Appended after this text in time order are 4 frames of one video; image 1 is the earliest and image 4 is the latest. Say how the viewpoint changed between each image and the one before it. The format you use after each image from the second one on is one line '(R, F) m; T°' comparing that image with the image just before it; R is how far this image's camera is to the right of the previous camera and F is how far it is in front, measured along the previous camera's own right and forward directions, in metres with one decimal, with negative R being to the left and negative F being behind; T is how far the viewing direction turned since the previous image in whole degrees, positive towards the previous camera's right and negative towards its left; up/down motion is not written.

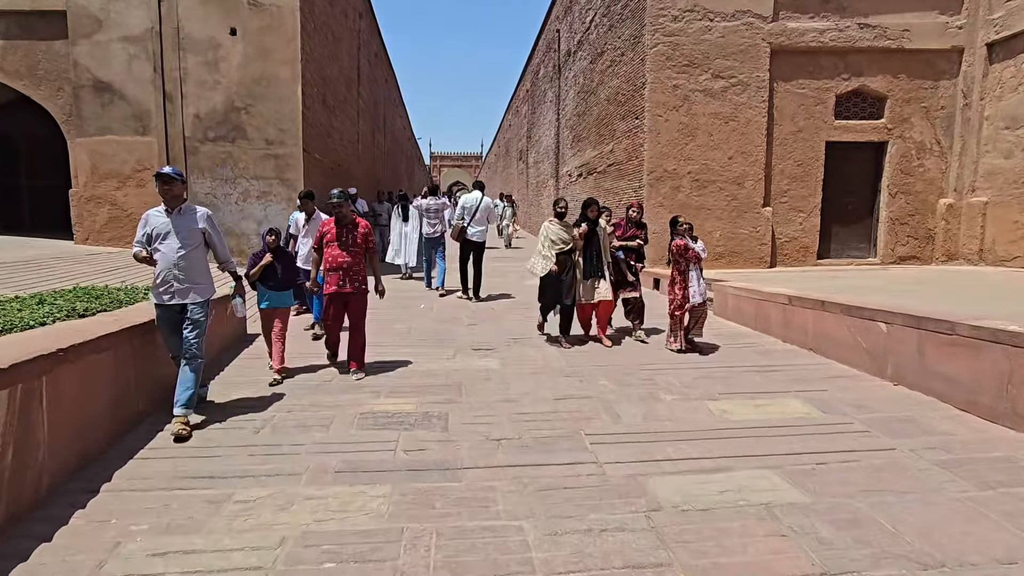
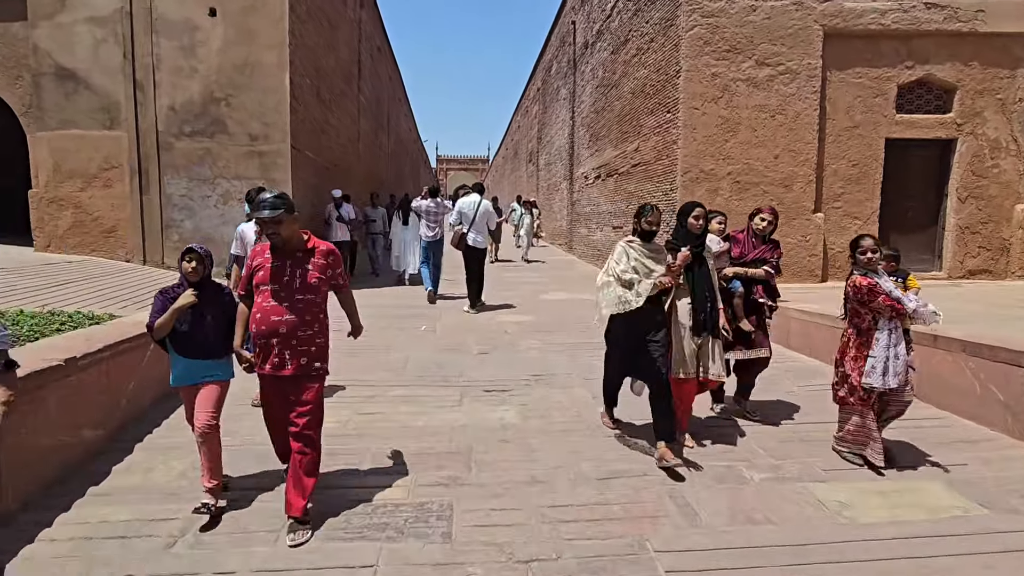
(-0.1, +1.0) m; -1°
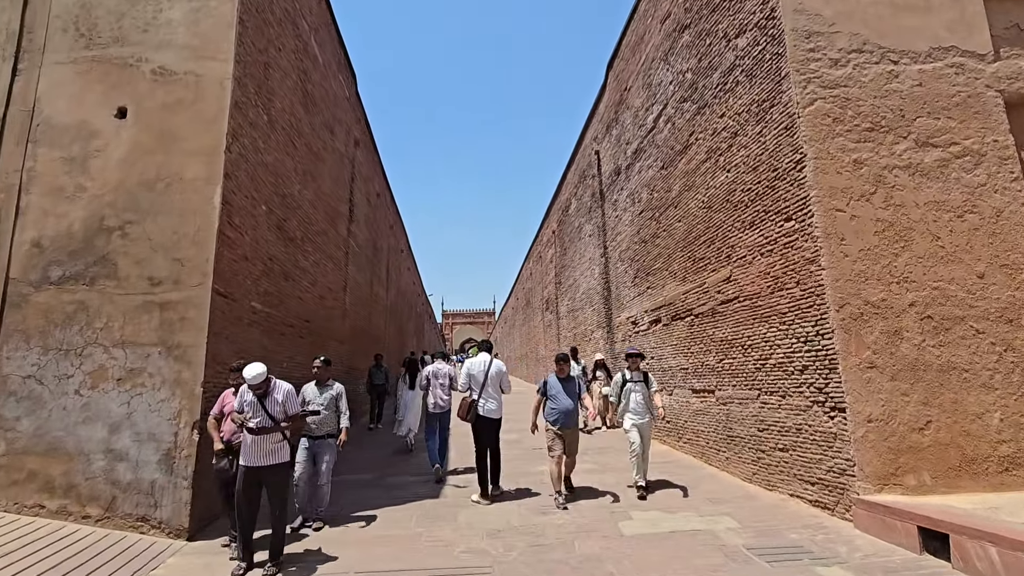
(-0.4, +2.8) m; 0°
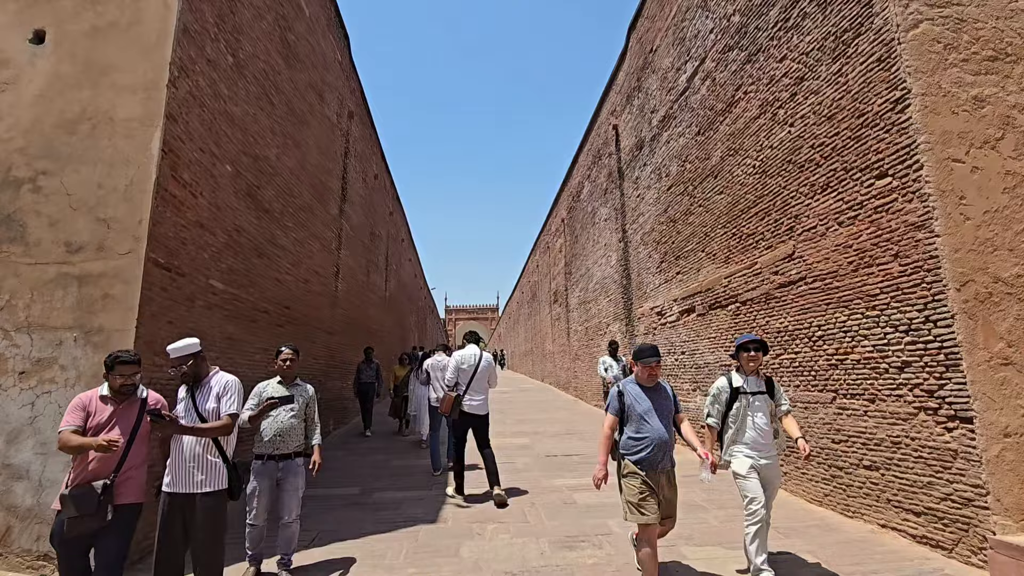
(-0.1, +1.0) m; 0°
